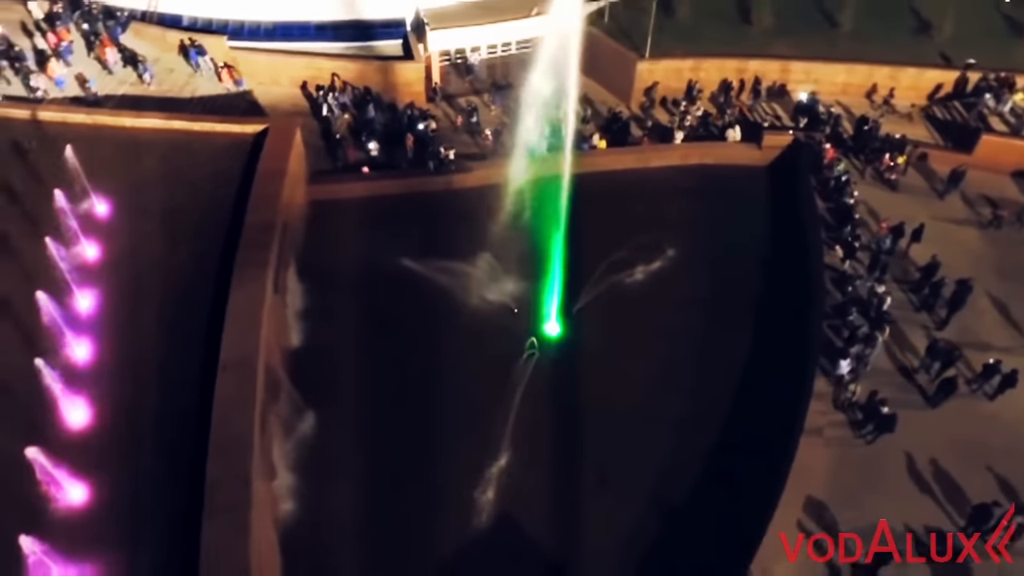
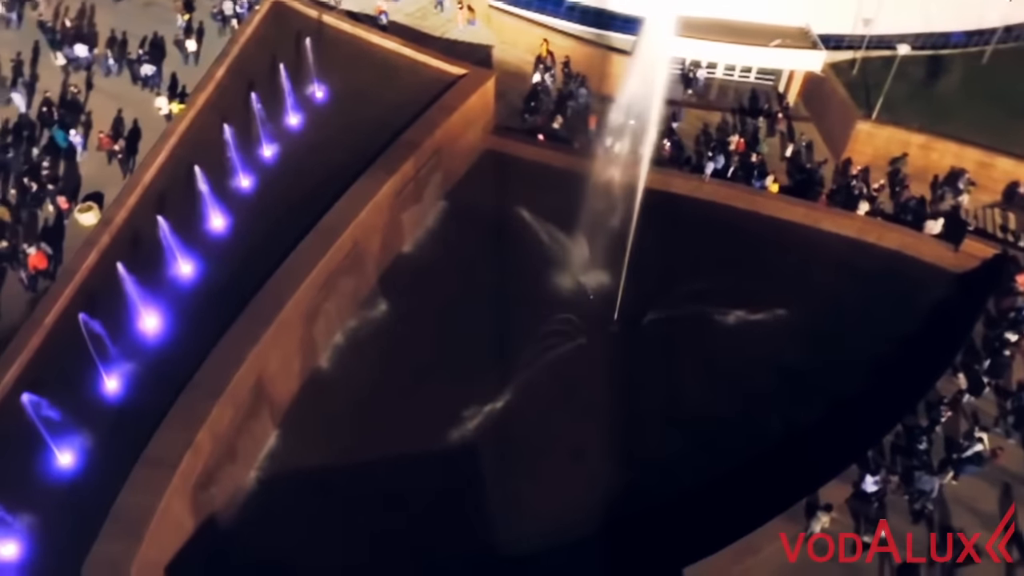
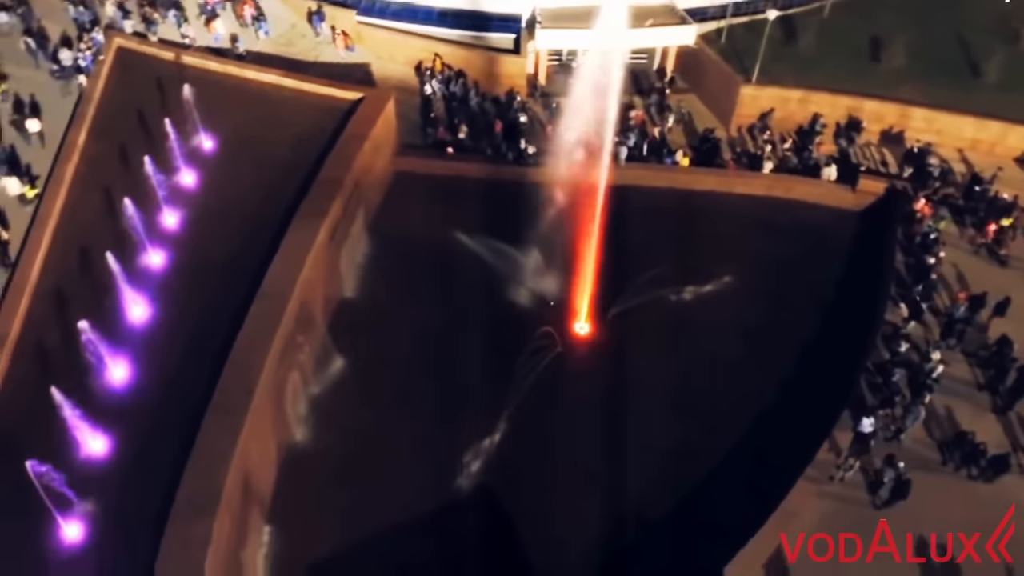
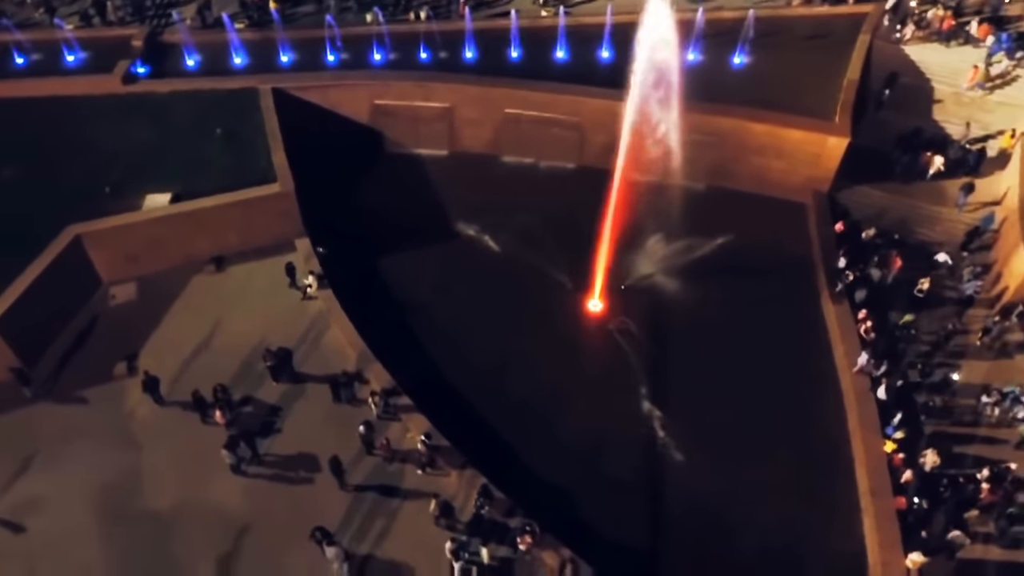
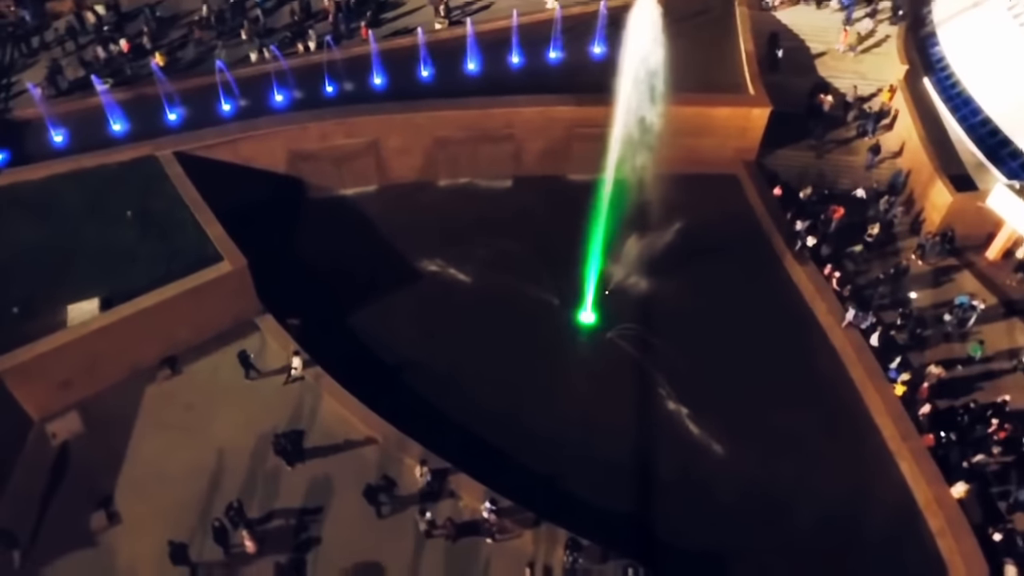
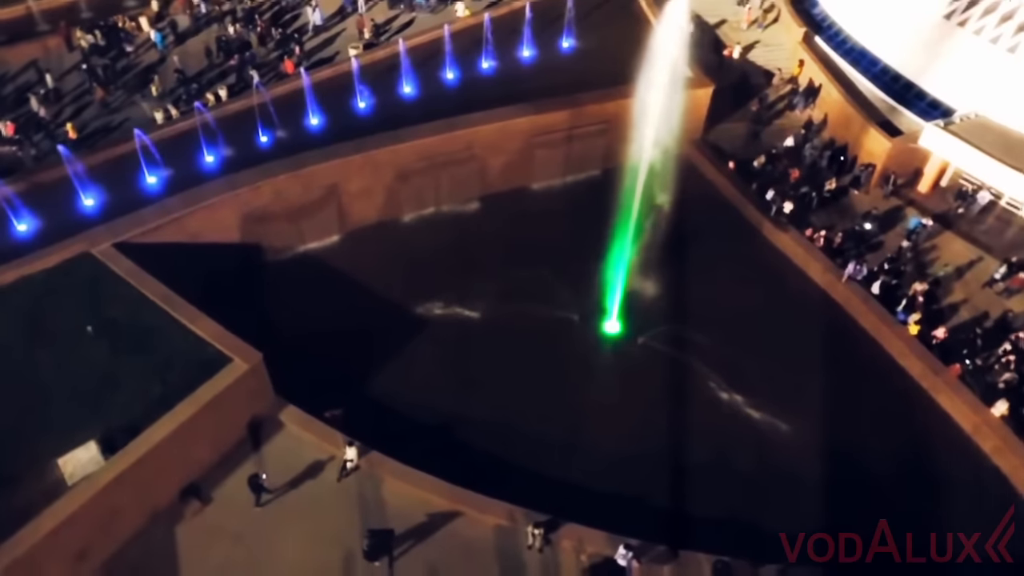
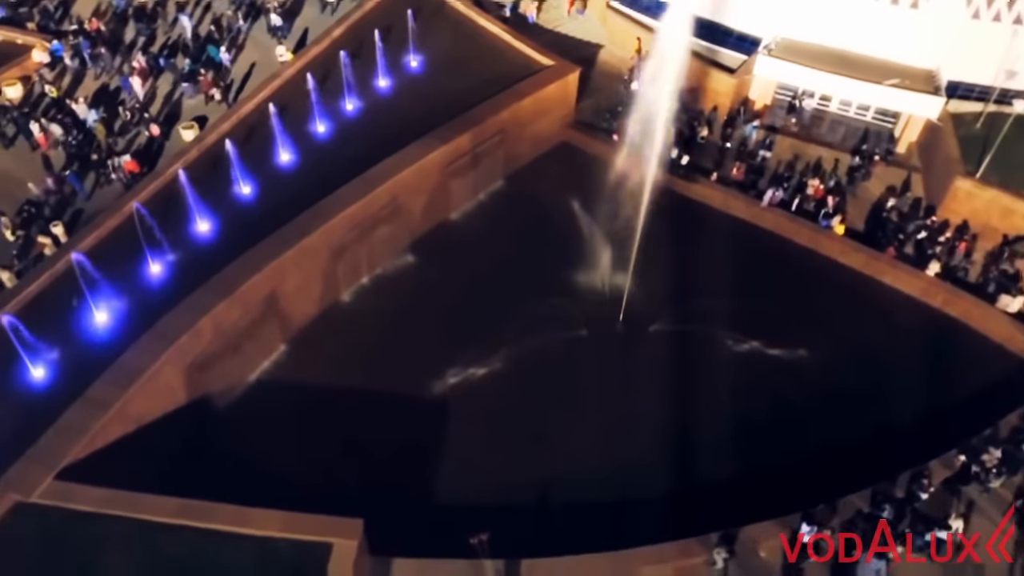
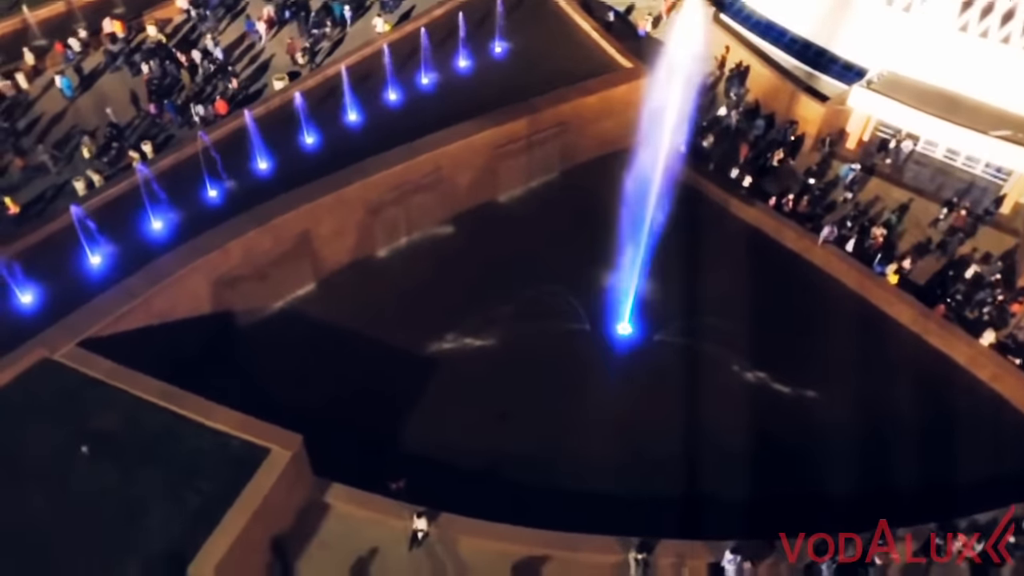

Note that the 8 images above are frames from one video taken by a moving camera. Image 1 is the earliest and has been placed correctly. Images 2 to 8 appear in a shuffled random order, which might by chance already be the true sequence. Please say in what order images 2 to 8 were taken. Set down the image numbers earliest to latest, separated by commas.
3, 2, 7, 8, 6, 5, 4
